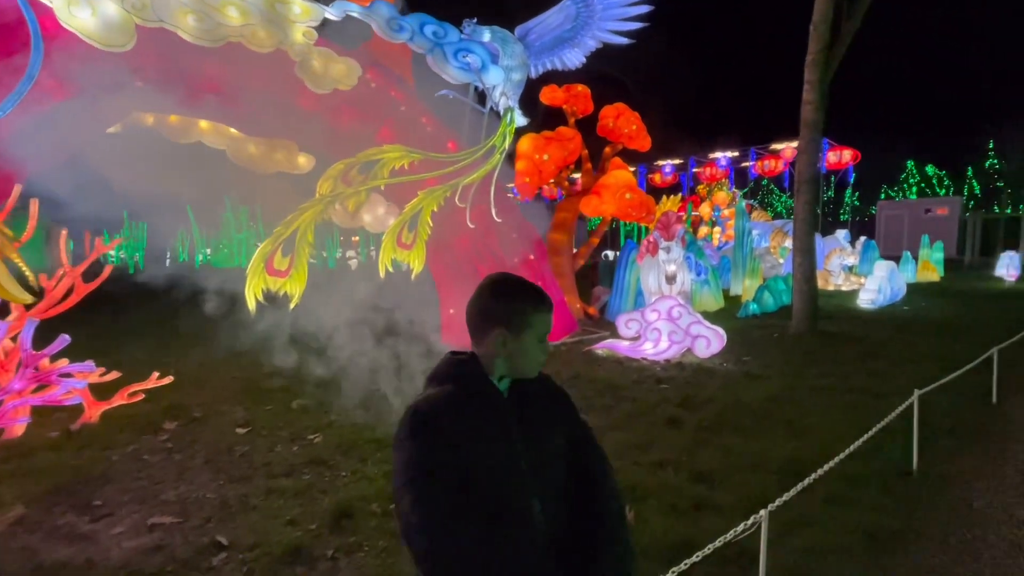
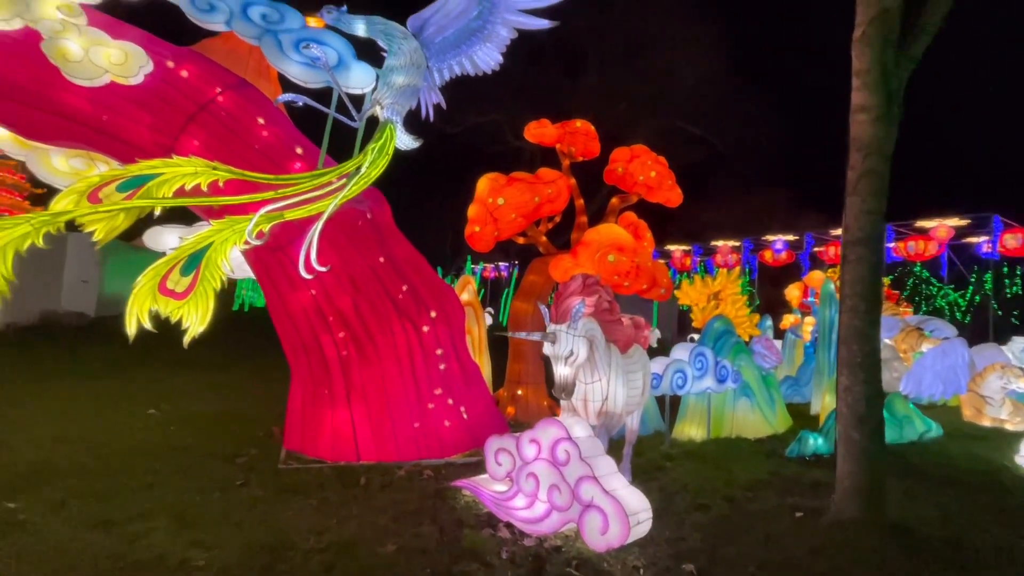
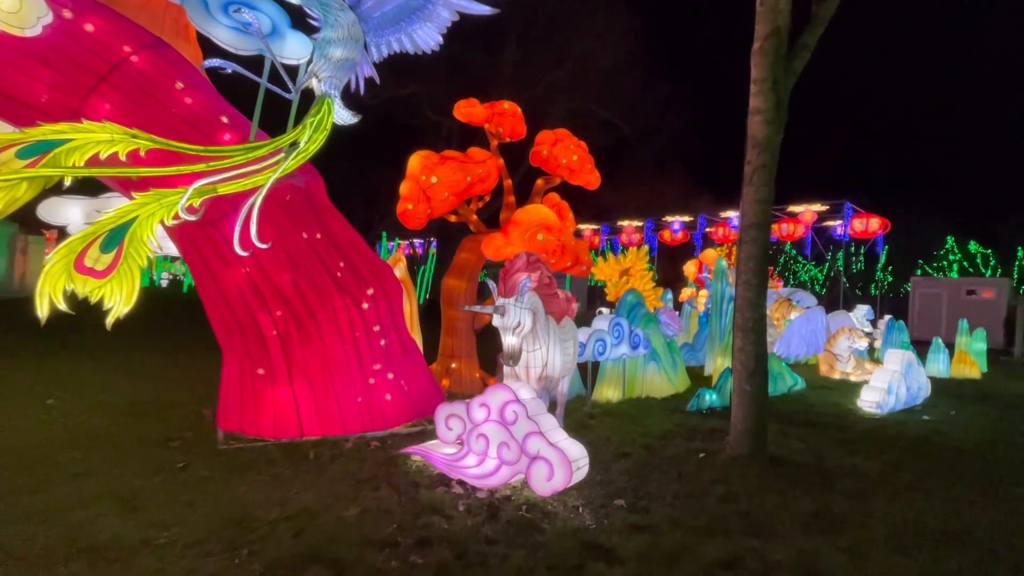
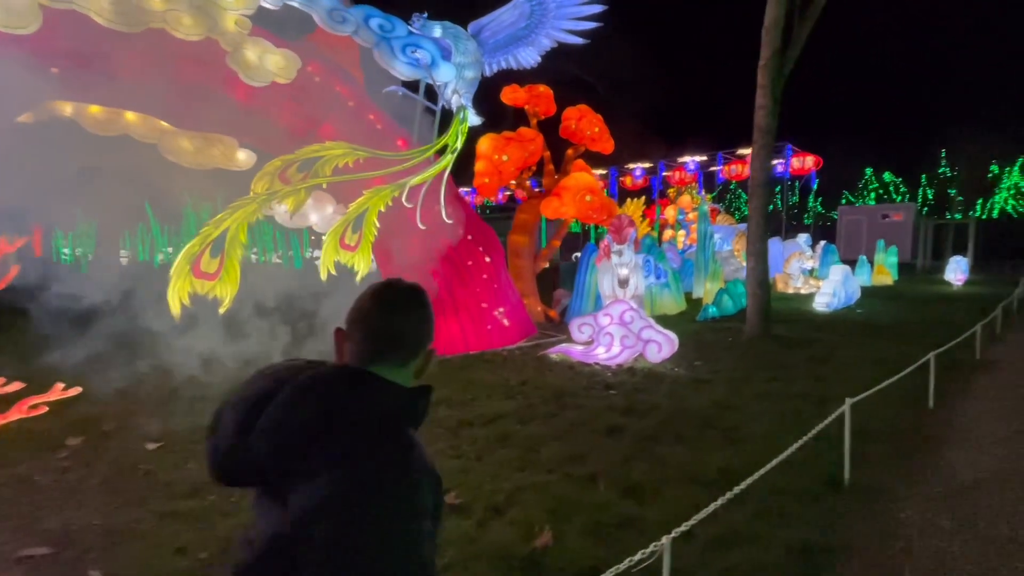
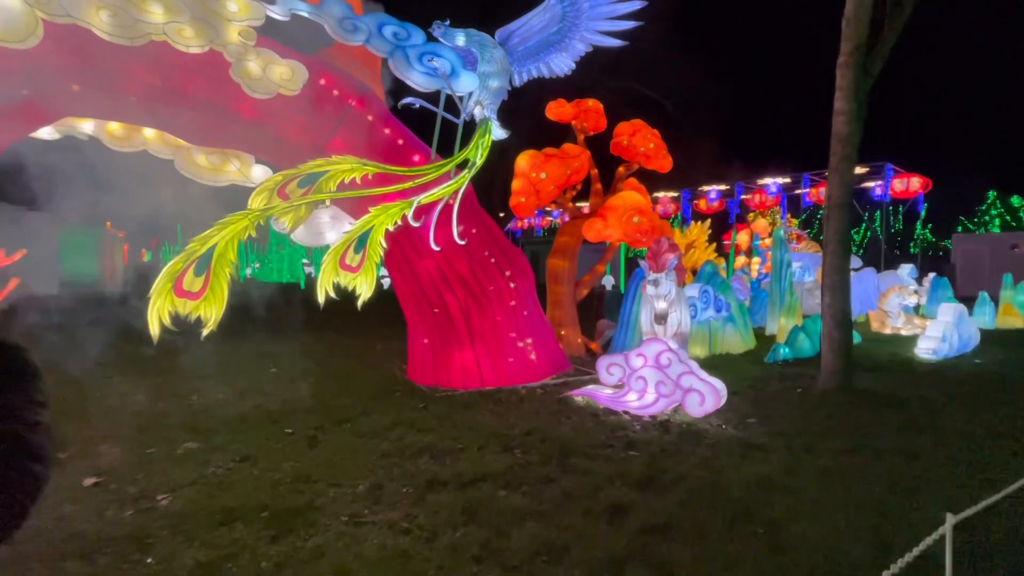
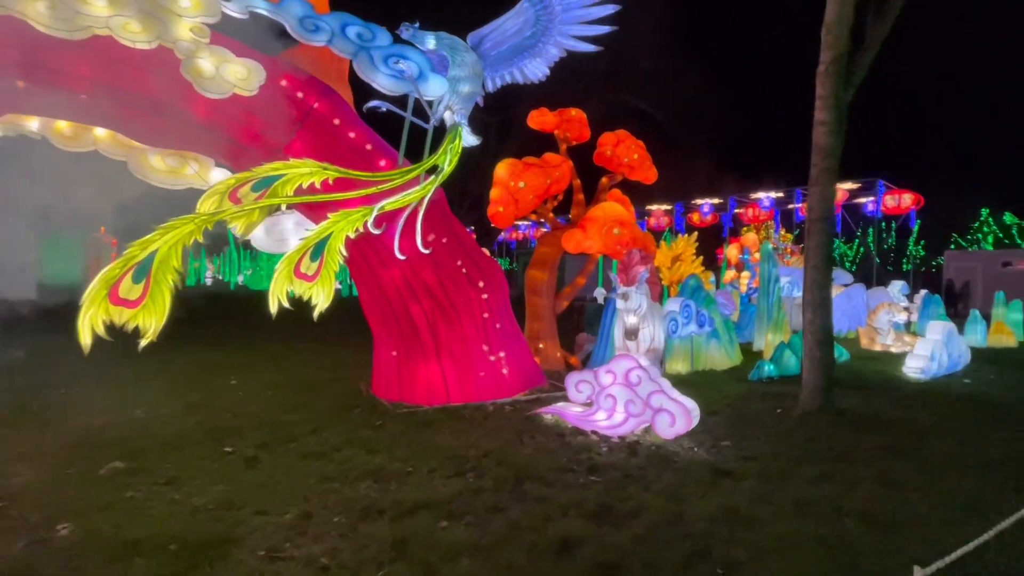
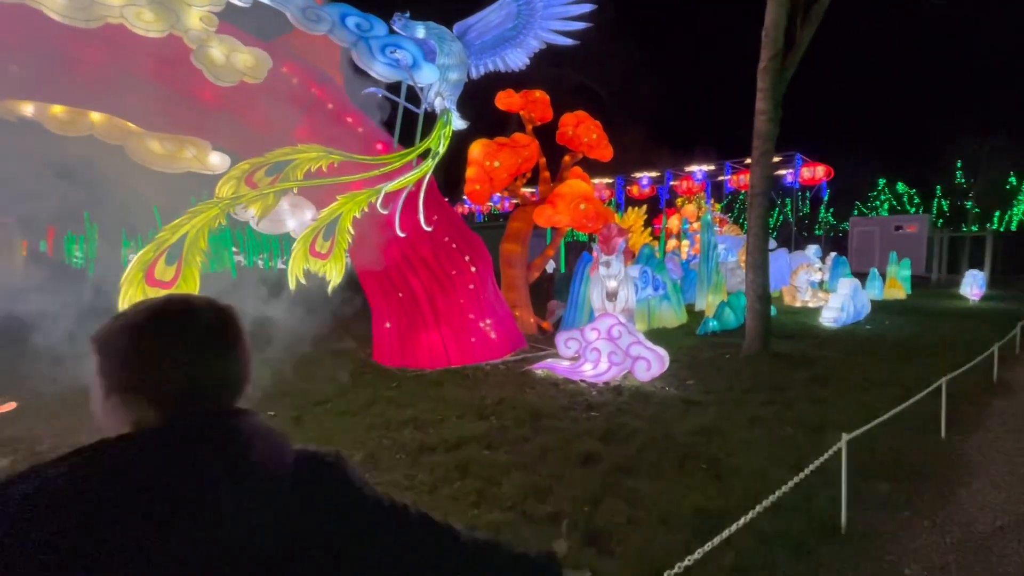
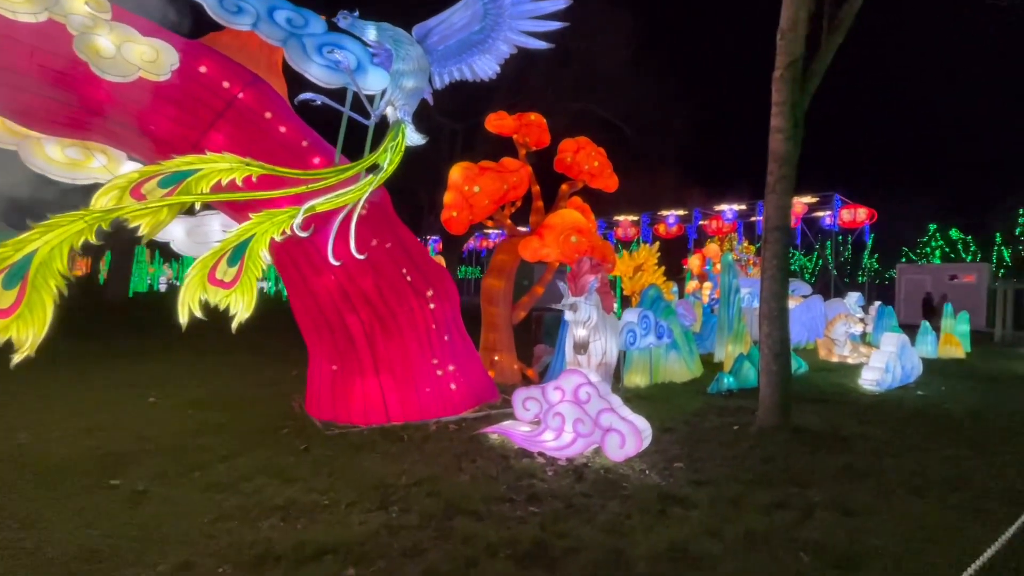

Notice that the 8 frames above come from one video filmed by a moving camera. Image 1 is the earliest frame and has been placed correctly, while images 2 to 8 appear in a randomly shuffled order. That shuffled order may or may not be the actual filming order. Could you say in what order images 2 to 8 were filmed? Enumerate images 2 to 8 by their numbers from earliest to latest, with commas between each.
4, 7, 5, 6, 8, 3, 2
